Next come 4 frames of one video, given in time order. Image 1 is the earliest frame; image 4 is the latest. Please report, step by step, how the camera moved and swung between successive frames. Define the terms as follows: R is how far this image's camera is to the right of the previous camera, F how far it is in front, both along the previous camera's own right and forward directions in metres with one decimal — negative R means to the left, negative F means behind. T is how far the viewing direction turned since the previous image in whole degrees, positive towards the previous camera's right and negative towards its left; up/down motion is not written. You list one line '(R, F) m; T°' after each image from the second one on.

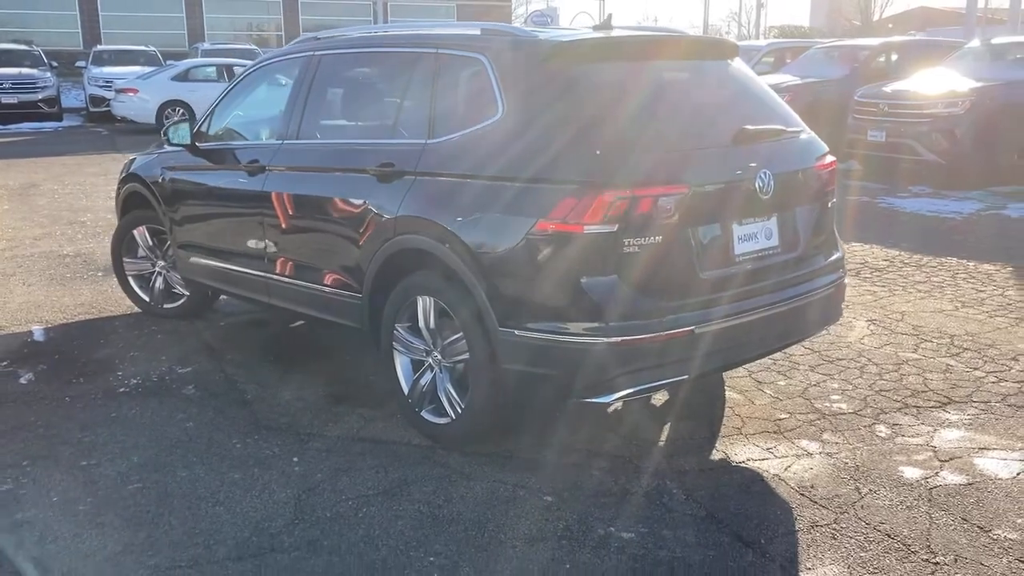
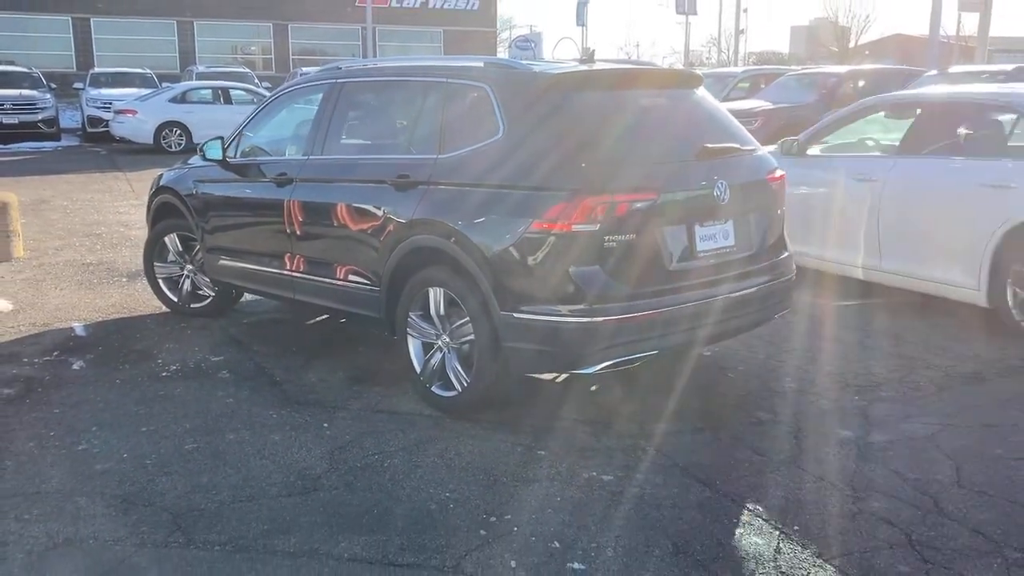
(-0.1, -0.7) m; +1°
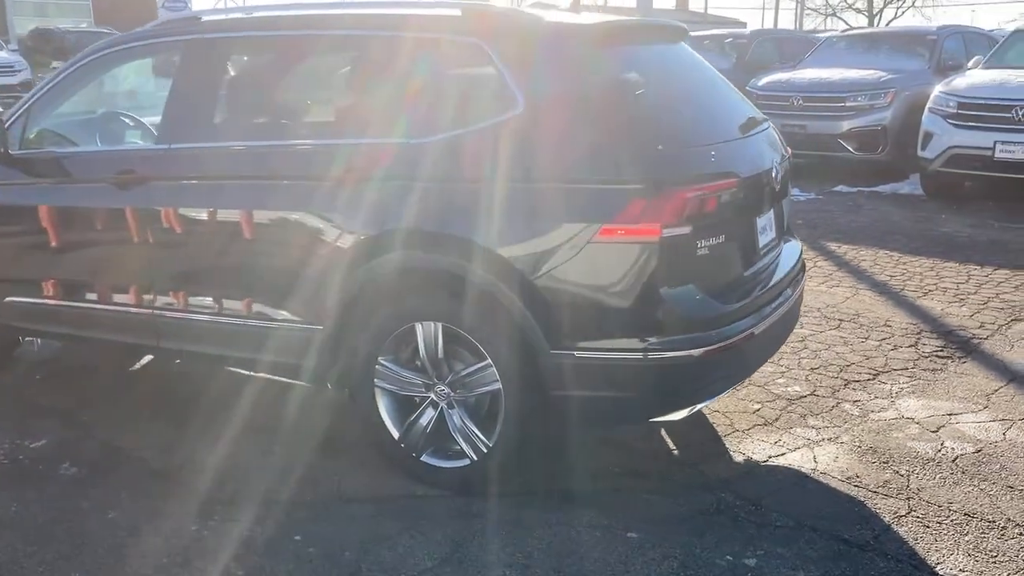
(-1.2, +1.4) m; +20°
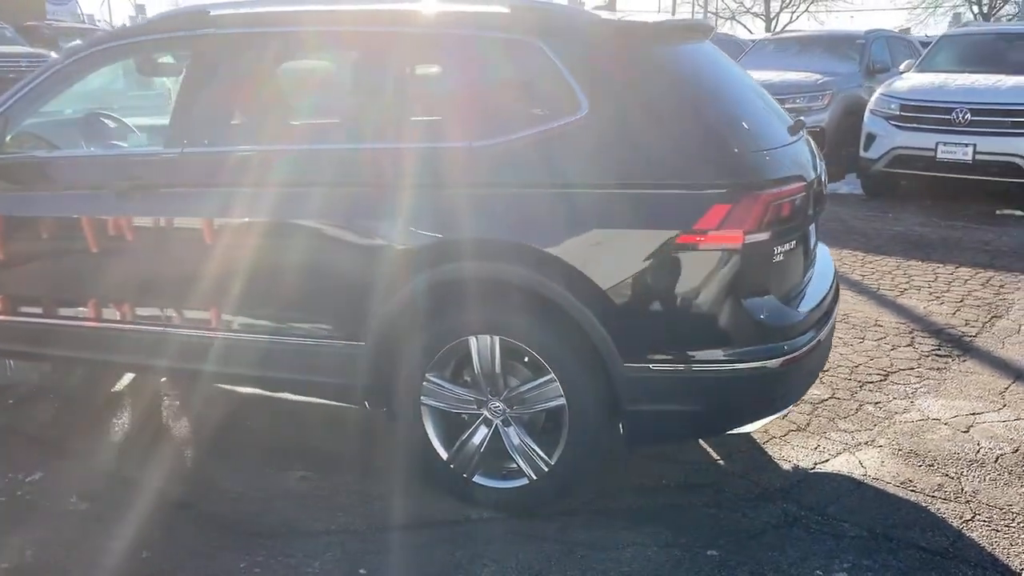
(-0.5, +0.2) m; +6°
